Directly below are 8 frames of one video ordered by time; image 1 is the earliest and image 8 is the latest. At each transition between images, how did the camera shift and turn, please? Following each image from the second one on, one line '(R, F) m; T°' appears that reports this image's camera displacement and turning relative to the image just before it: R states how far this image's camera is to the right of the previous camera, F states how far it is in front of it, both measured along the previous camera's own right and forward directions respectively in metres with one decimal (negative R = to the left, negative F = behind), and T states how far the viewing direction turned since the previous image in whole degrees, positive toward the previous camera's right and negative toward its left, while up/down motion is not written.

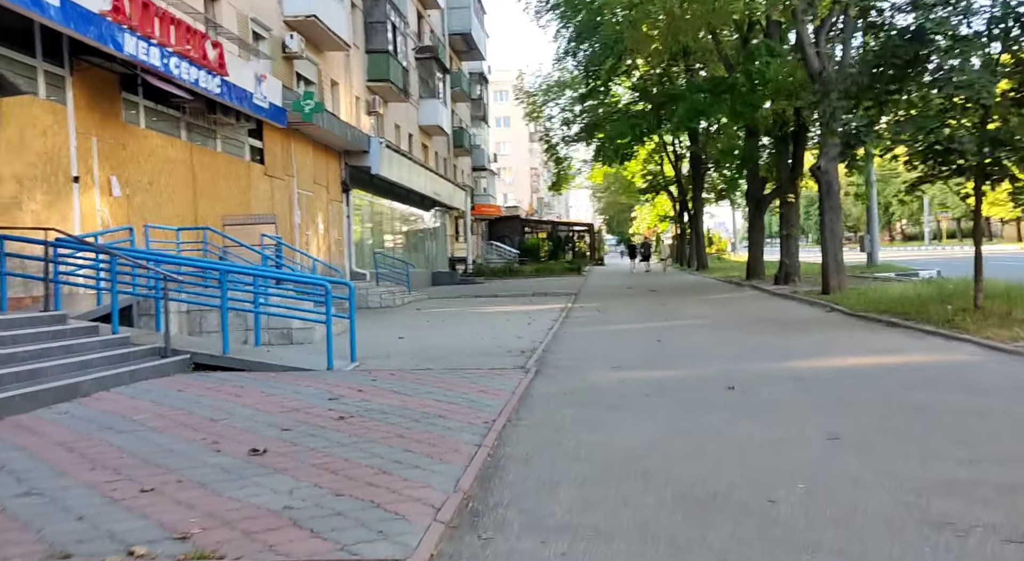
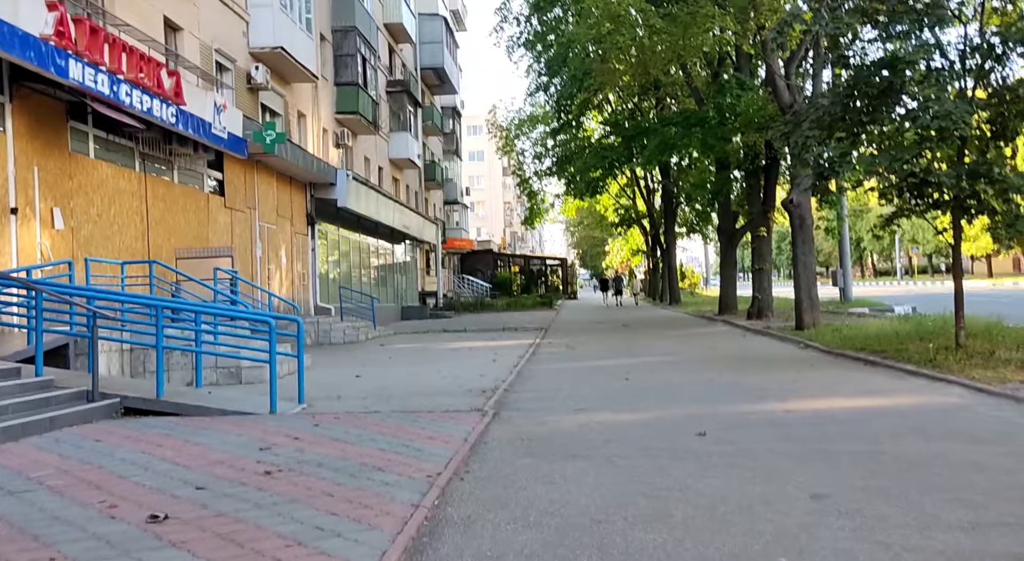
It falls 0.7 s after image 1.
(+0.2, +0.6) m; +2°
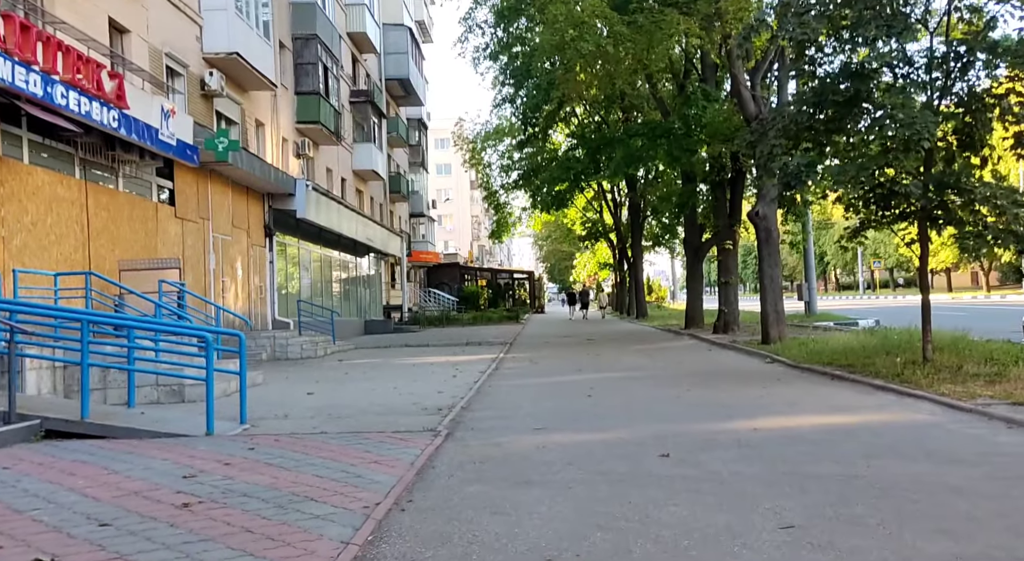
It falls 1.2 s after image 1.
(+0.1, +0.5) m; +2°
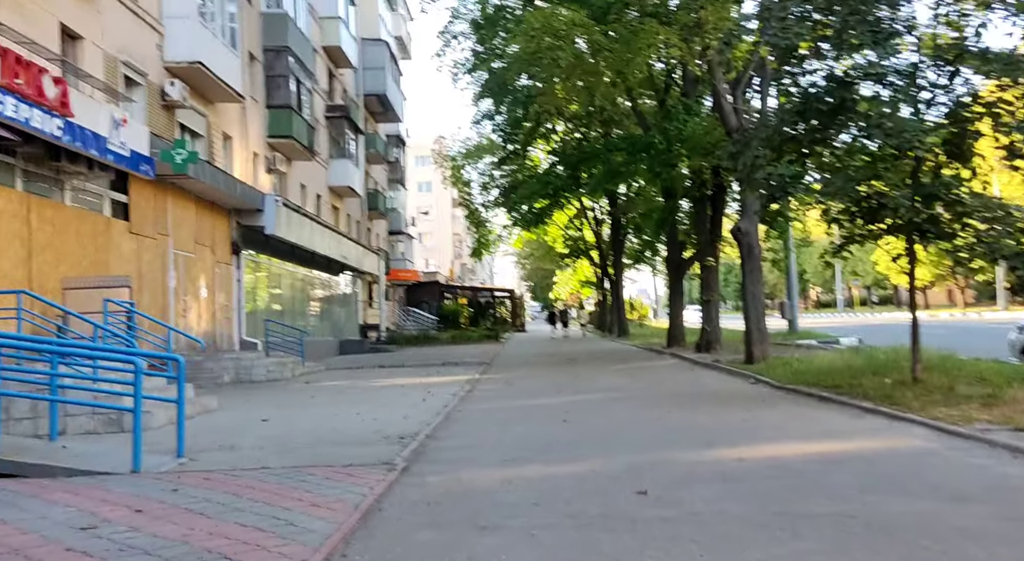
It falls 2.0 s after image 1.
(+0.2, +0.8) m; +1°
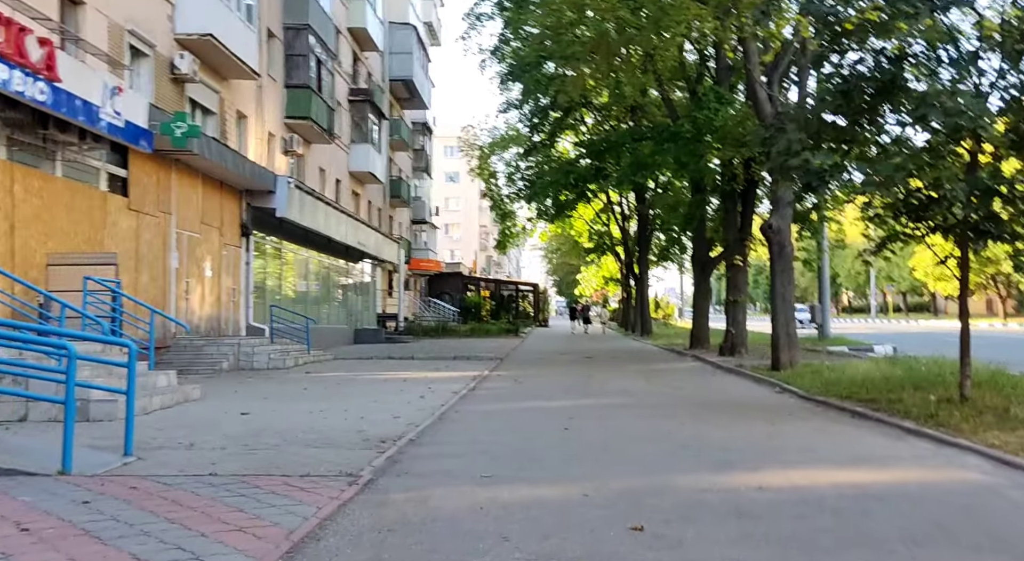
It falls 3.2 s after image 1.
(+0.3, +1.1) m; -2°
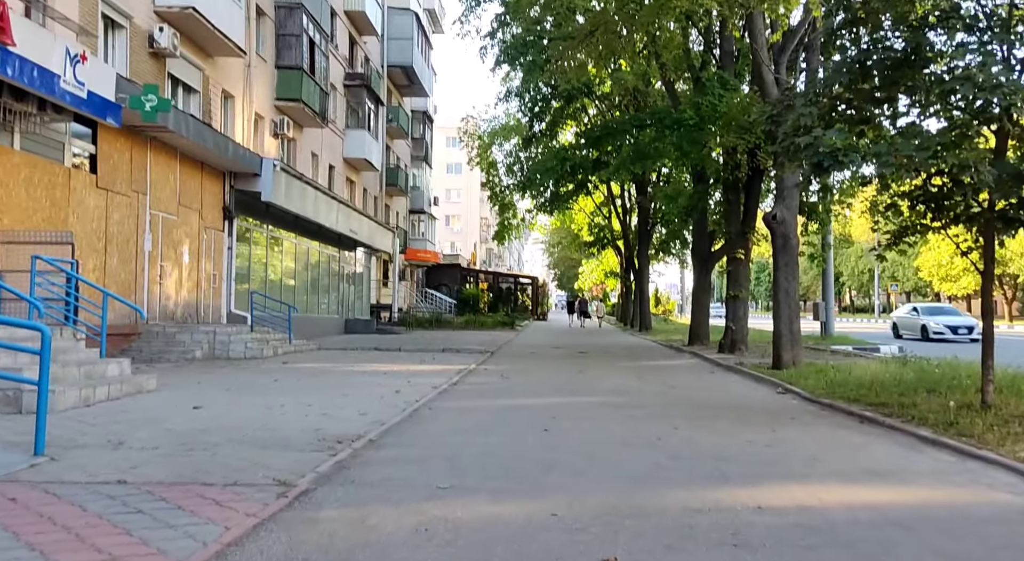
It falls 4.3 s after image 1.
(+0.2, +1.0) m; 0°
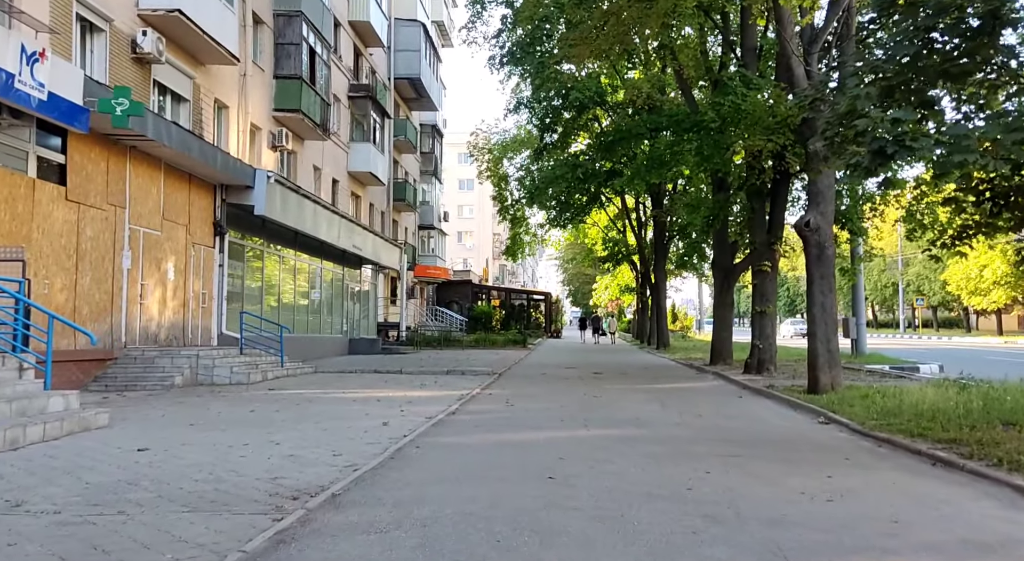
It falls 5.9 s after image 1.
(+0.1, +1.6) m; -1°
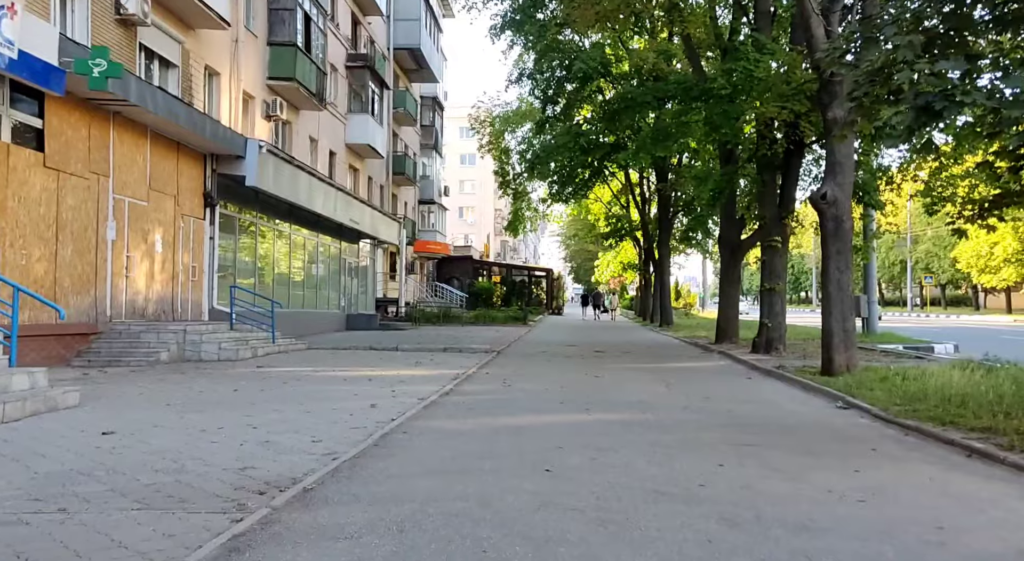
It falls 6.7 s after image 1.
(0.0, +0.7) m; 0°
